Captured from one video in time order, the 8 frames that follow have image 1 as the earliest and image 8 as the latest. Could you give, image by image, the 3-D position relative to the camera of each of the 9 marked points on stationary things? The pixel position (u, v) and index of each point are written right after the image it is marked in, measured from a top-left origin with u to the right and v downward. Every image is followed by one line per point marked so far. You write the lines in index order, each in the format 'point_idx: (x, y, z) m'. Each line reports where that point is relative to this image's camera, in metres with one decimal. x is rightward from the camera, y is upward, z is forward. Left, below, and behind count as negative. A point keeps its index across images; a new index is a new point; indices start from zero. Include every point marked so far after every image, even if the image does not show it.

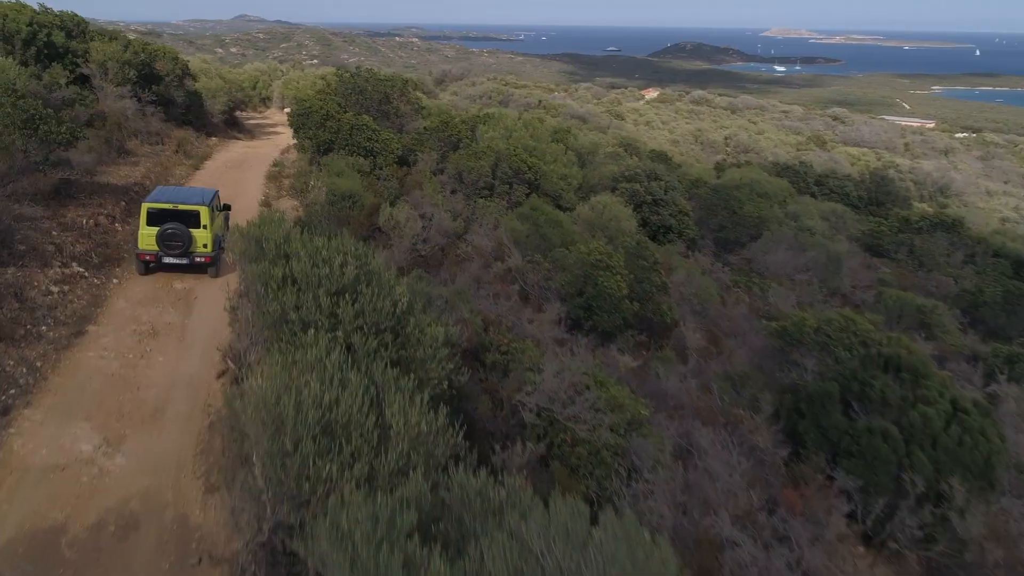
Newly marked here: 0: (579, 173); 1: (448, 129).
0: (+1.6, +2.7, +18.4) m
1: (-1.4, +3.6, +17.8) m
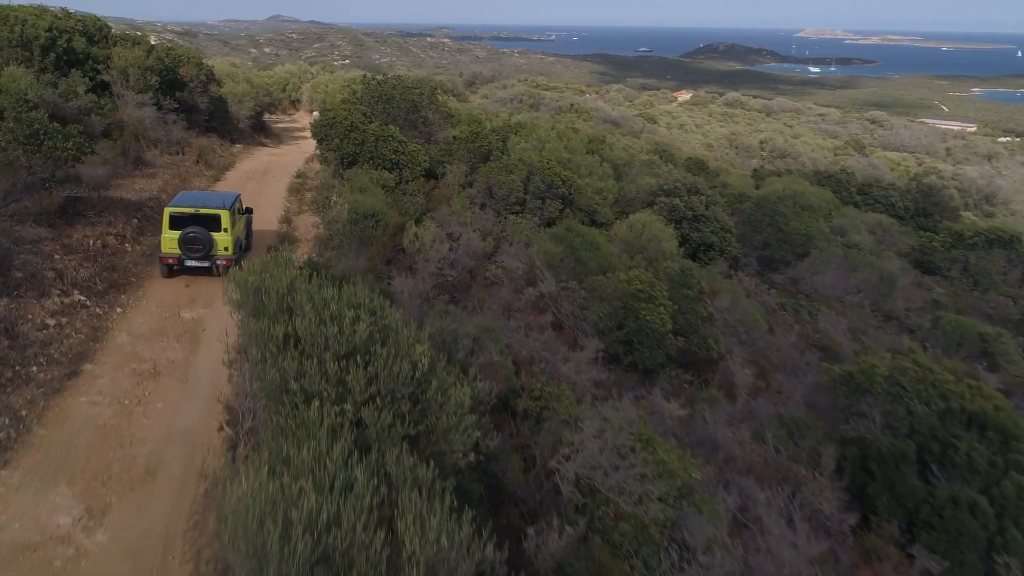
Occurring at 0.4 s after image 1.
0: (+2.3, +2.3, +17.4) m
1: (-0.7, +3.2, +17.0) m
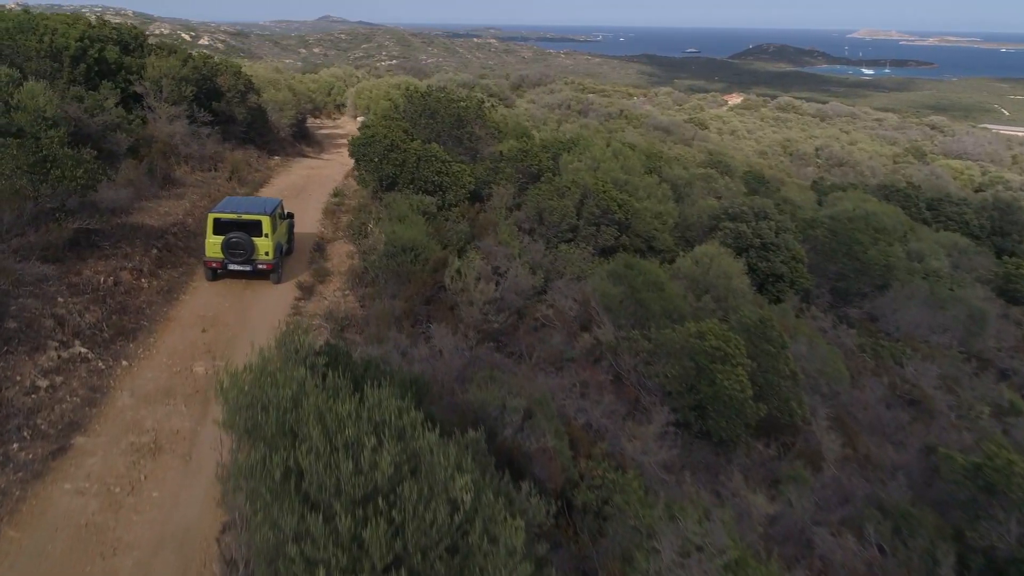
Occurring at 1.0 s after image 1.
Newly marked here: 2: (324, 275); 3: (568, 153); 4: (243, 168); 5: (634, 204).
0: (+3.4, +1.6, +16.1) m
1: (+0.4, +2.6, +15.7) m
2: (-2.7, +0.2, +11.4) m
3: (+1.2, +2.9, +16.5) m
4: (-5.9, +2.6, +17.2) m
5: (+2.3, +1.6, +14.7) m
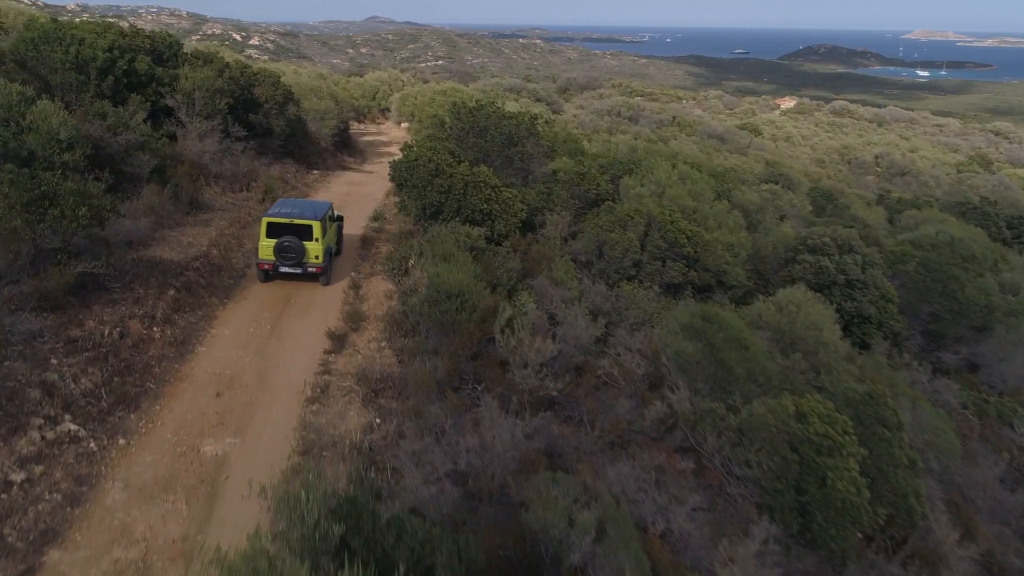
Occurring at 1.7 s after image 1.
0: (+4.4, +0.9, +14.5) m
1: (+1.4, +2.0, +14.3) m
2: (-2.0, -0.4, +10.1) m
3: (+2.2, +2.2, +15.1) m
4: (-4.8, +2.1, +16.1) m
5: (+3.2, +0.9, +13.2) m
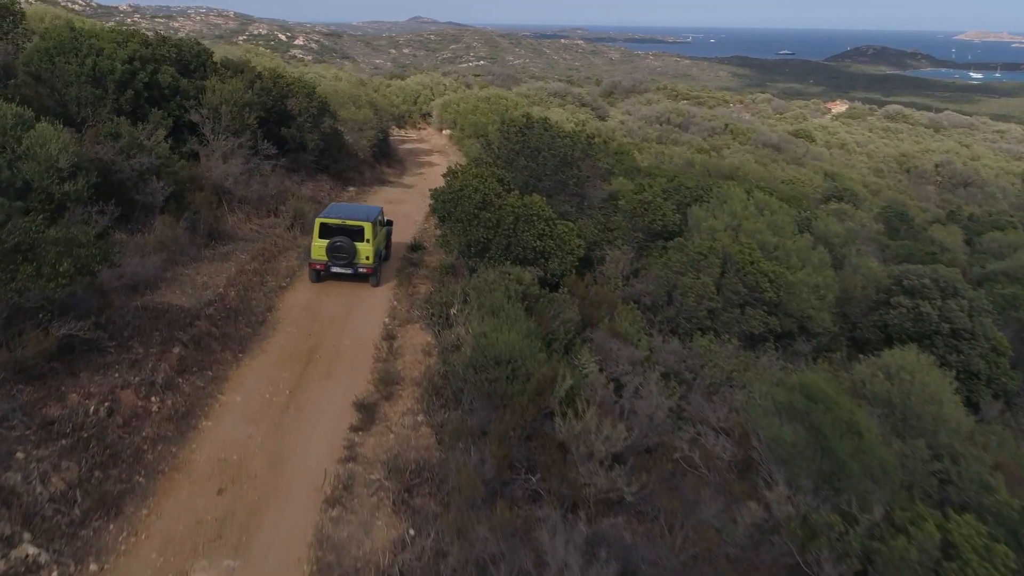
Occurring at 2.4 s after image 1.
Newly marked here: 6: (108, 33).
0: (+5.2, +0.1, +12.7) m
1: (+2.3, +1.3, +12.7) m
2: (-1.3, -1.0, +8.7) m
3: (+3.2, +1.5, +13.4) m
4: (-3.8, +1.5, +14.7) m
5: (+4.0, +0.2, +11.5) m
6: (-7.5, +4.7, +14.5) m
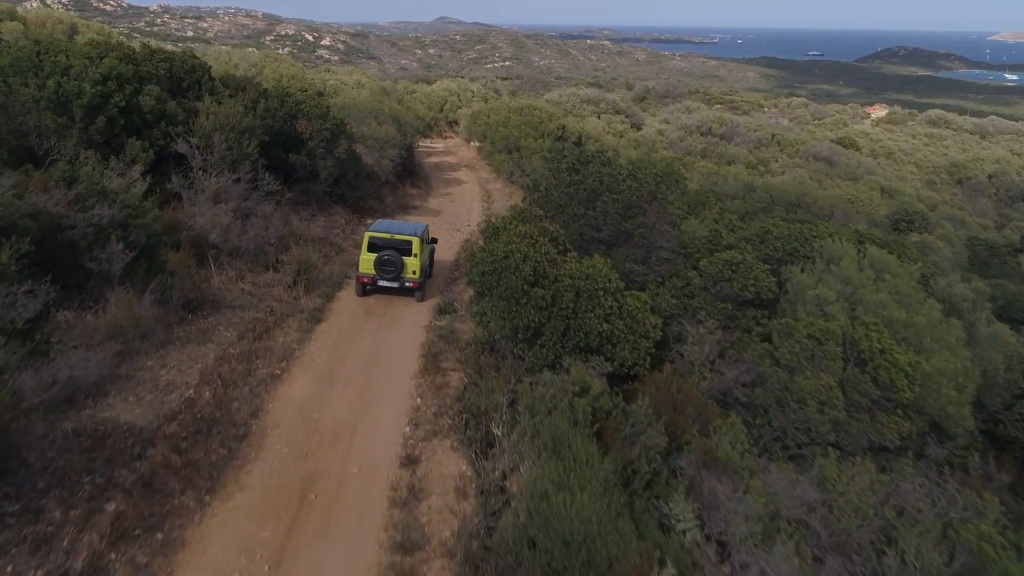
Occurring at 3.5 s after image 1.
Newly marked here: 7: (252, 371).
0: (+5.9, -1.0, +10.0) m
1: (+3.0, +0.2, +10.1) m
2: (-0.8, -2.1, +6.2) m
3: (+3.9, +0.4, +10.8) m
4: (-3.1, +0.5, +12.3) m
5: (+4.7, -0.9, +8.8) m
6: (-6.7, +3.8, +12.2) m
7: (-2.9, -0.9, +8.6) m
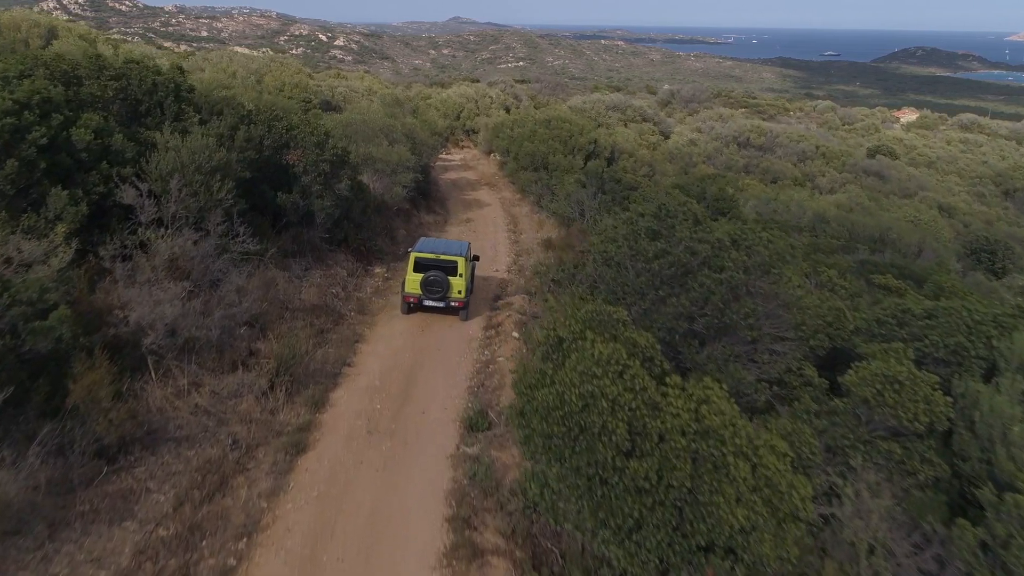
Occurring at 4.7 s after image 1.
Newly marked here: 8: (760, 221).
0: (+6.5, -2.1, +6.9) m
1: (+3.5, -0.9, +7.1) m
2: (-0.3, -3.2, +3.2) m
3: (+4.5, -0.7, +7.7) m
4: (-2.5, -0.6, +9.4) m
5: (+5.2, -2.0, +5.7) m
6: (-6.1, +2.7, +9.3) m
7: (-2.3, -2.0, +5.6) m
8: (+6.1, +1.6, +18.3) m
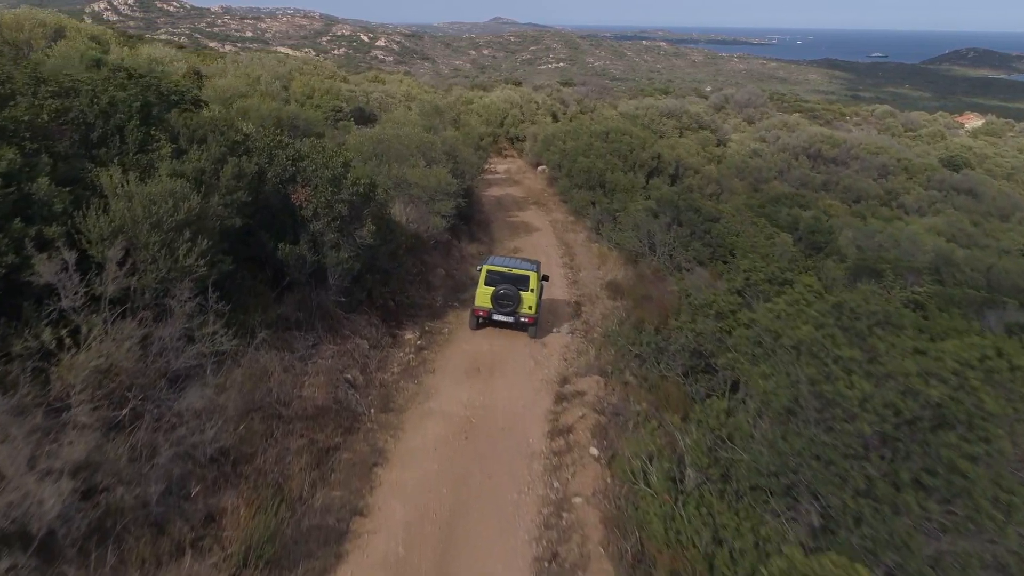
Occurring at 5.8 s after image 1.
0: (+7.0, -3.2, +3.6) m
1: (+4.1, -2.0, +3.9) m
2: (+0.1, -4.1, +0.2) m
3: (+5.1, -1.8, +4.5) m
4: (-1.7, -1.6, +6.5) m
5: (+5.7, -3.1, +2.5) m
6: (-5.3, +1.8, +6.5) m
7: (-1.8, -3.0, +2.7) m
8: (+7.3, +0.5, +15.0) m
